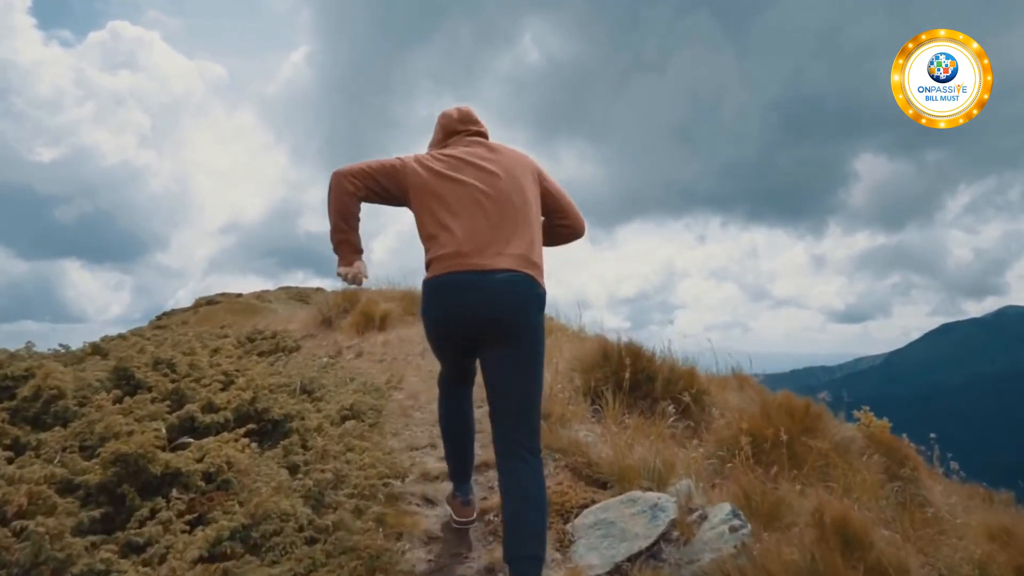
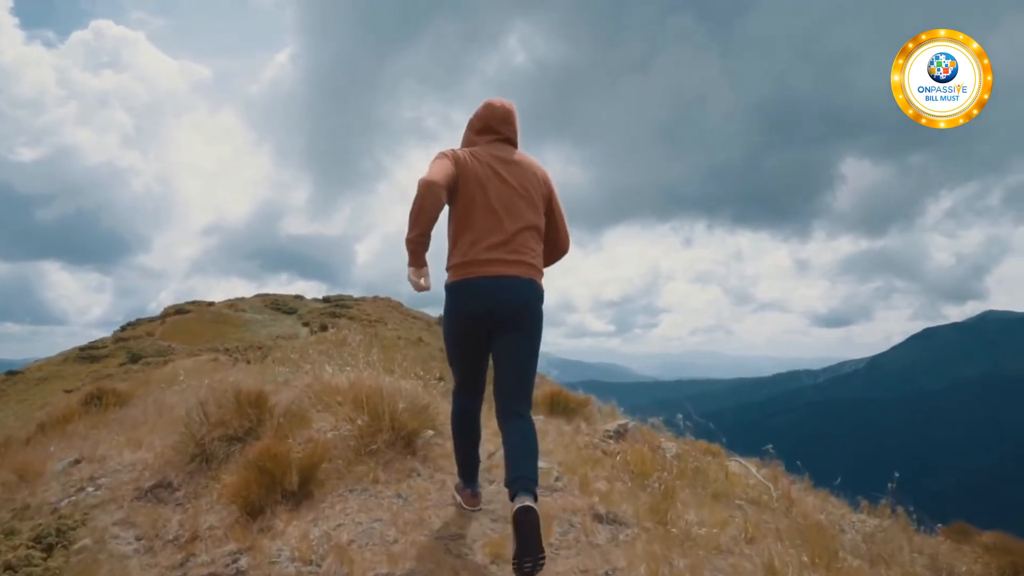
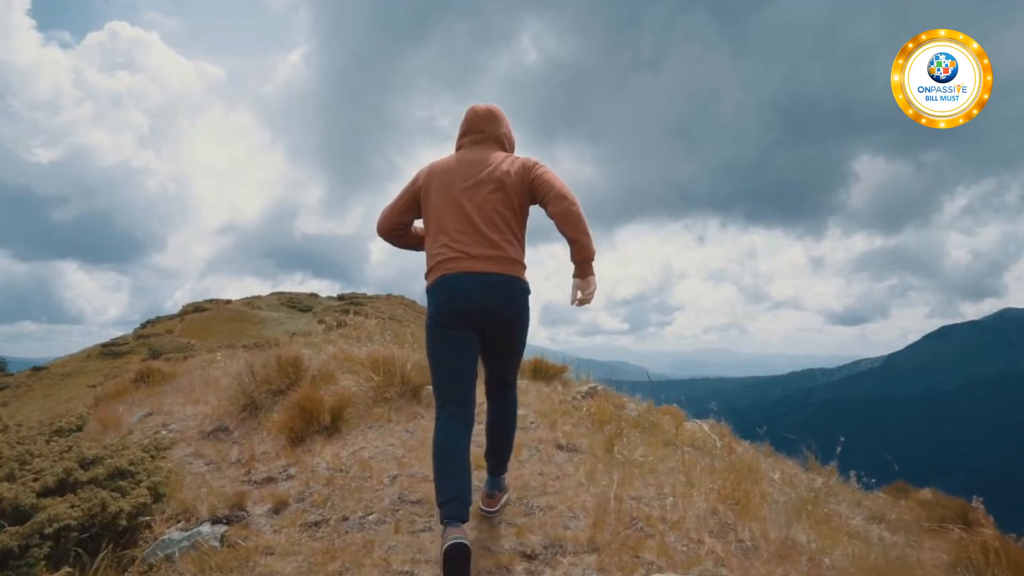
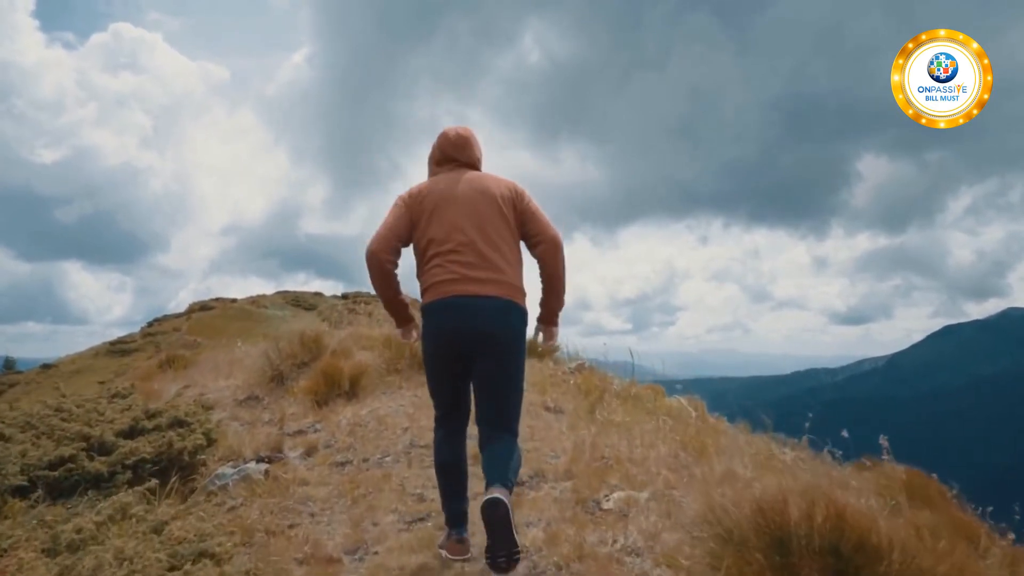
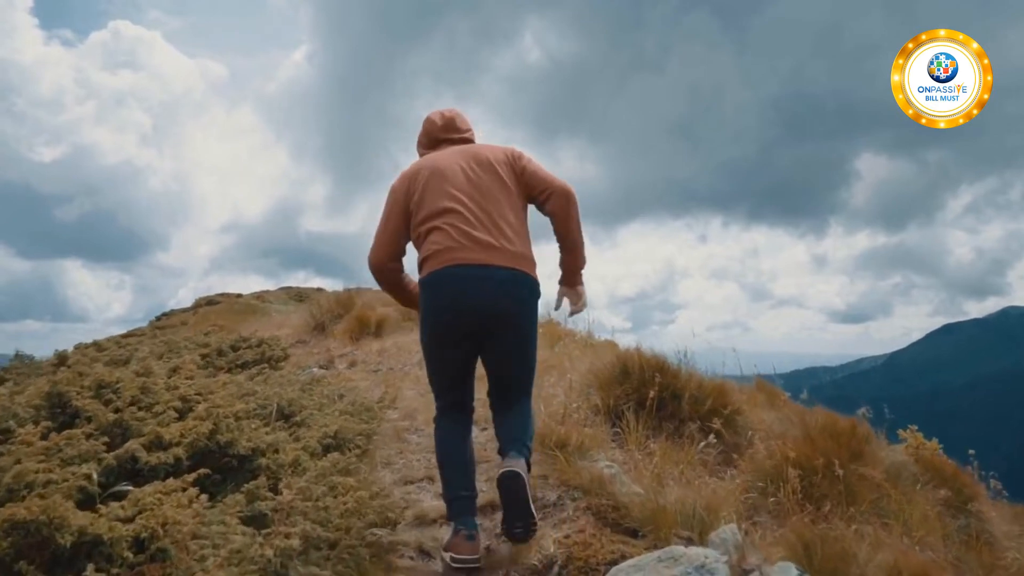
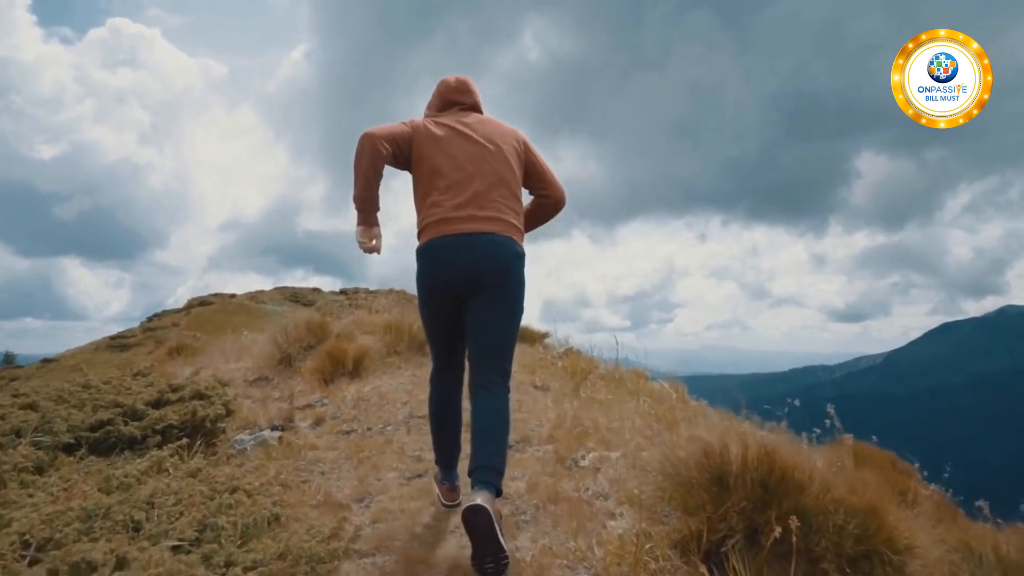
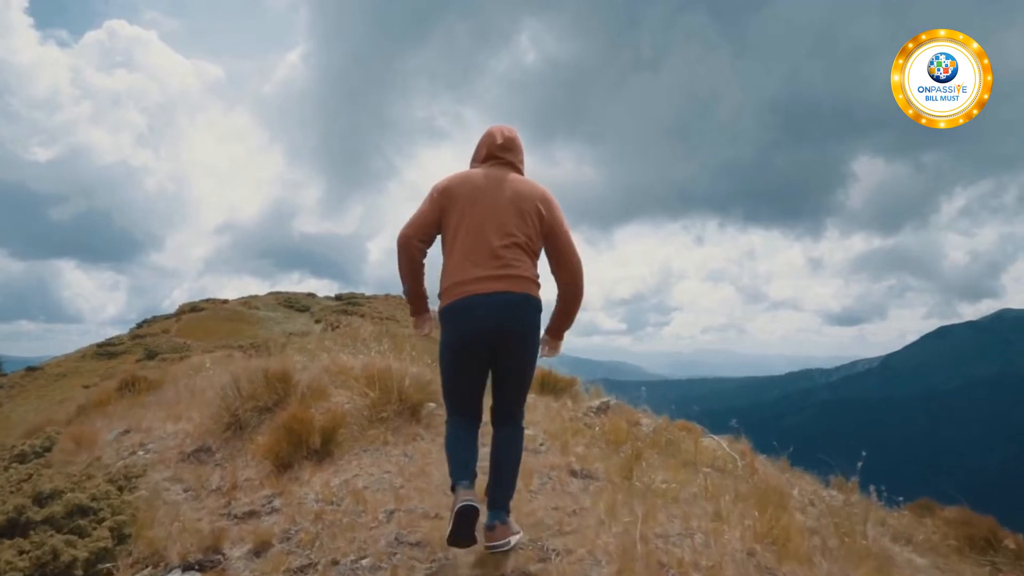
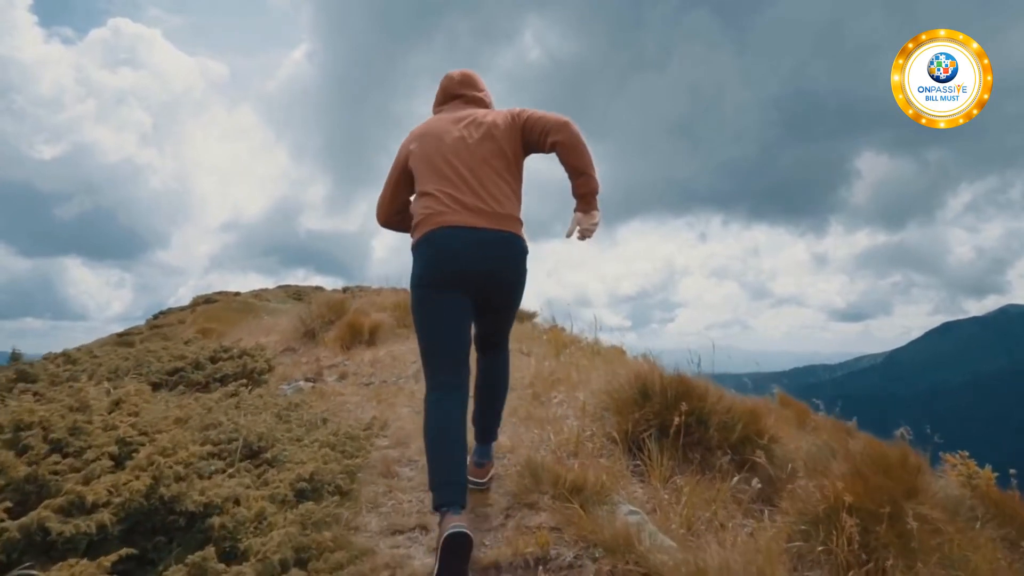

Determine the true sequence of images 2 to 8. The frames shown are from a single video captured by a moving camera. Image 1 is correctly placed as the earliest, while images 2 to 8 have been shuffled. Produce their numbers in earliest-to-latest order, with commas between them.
5, 8, 6, 4, 3, 7, 2
